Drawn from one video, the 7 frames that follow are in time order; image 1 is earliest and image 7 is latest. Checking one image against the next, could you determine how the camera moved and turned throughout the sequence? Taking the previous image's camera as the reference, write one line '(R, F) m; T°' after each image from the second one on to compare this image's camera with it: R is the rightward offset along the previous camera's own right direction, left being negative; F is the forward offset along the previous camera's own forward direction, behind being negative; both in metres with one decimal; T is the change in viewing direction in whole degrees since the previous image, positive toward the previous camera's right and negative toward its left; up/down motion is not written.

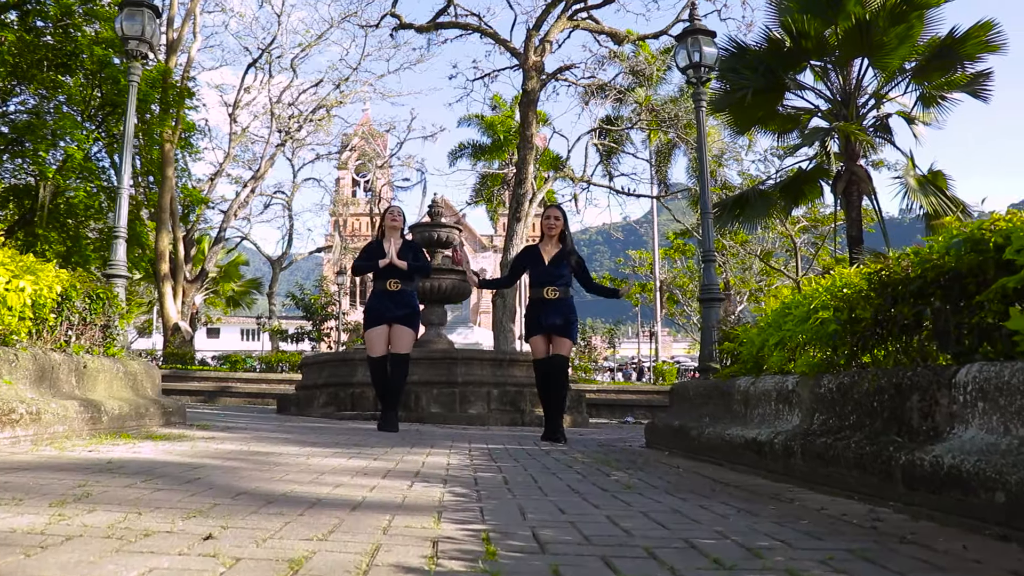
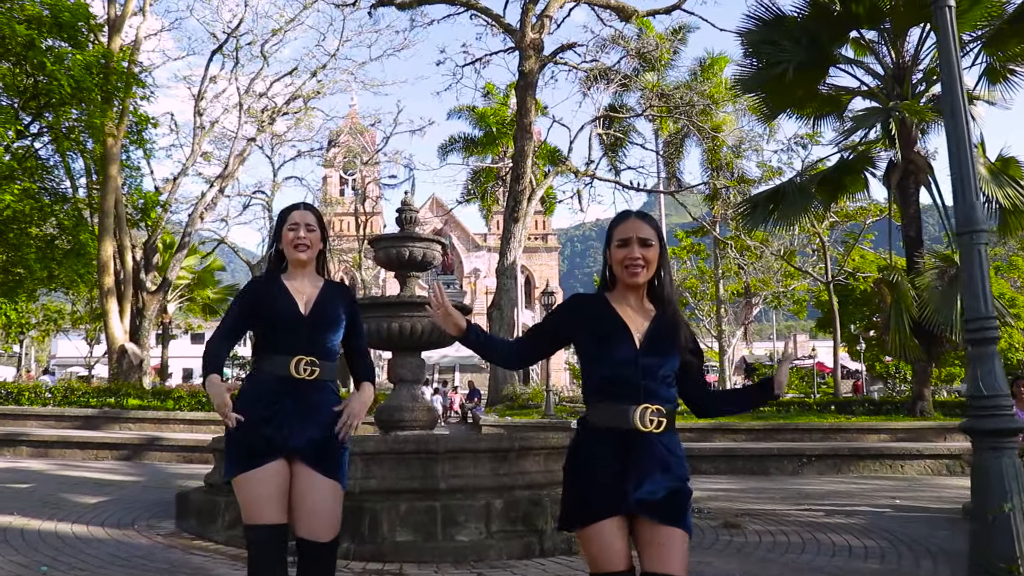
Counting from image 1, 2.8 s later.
(-0.1, +2.8) m; 0°
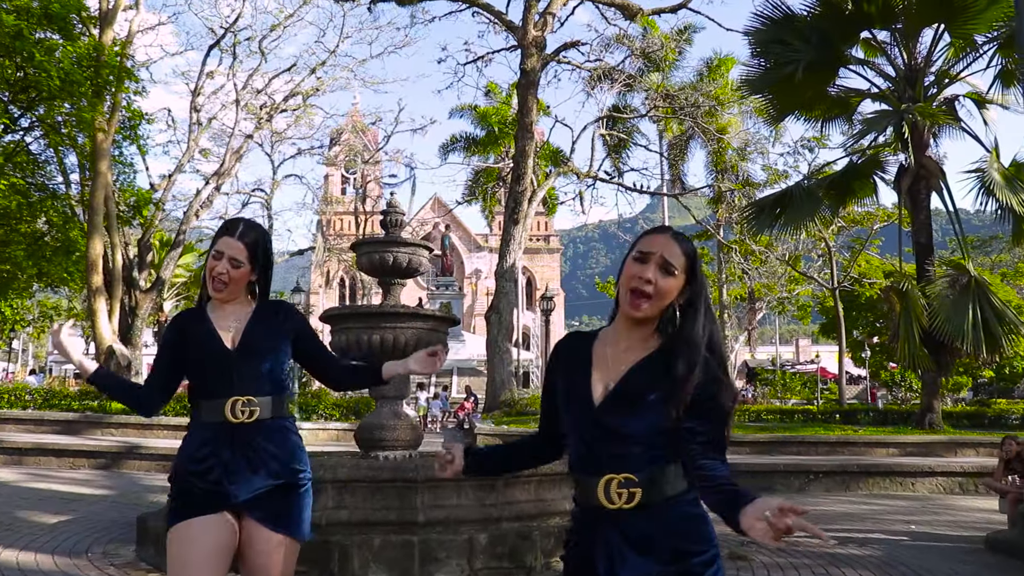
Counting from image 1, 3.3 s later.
(+0.1, +0.5) m; 0°
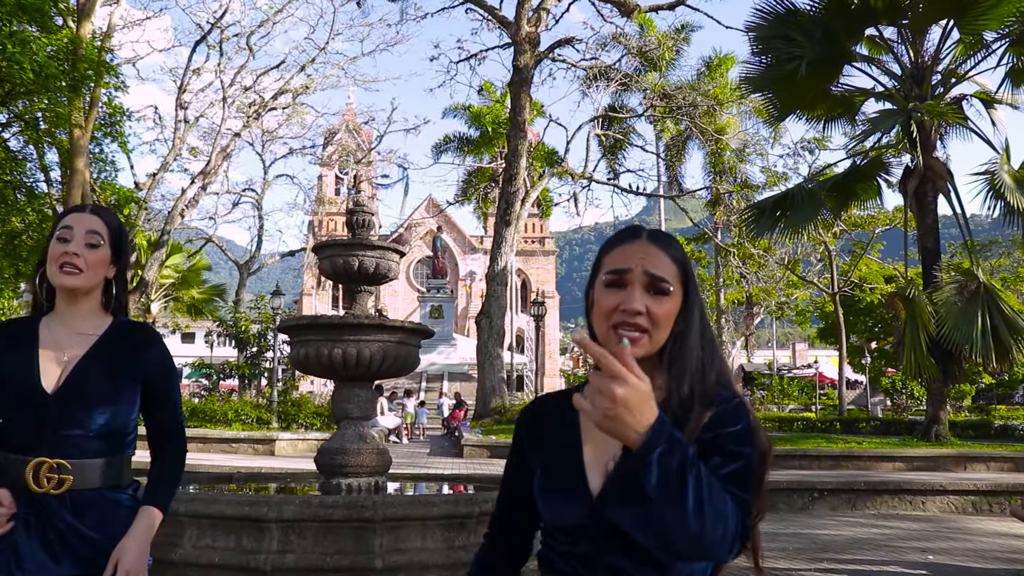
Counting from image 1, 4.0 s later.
(+0.1, +0.6) m; 0°
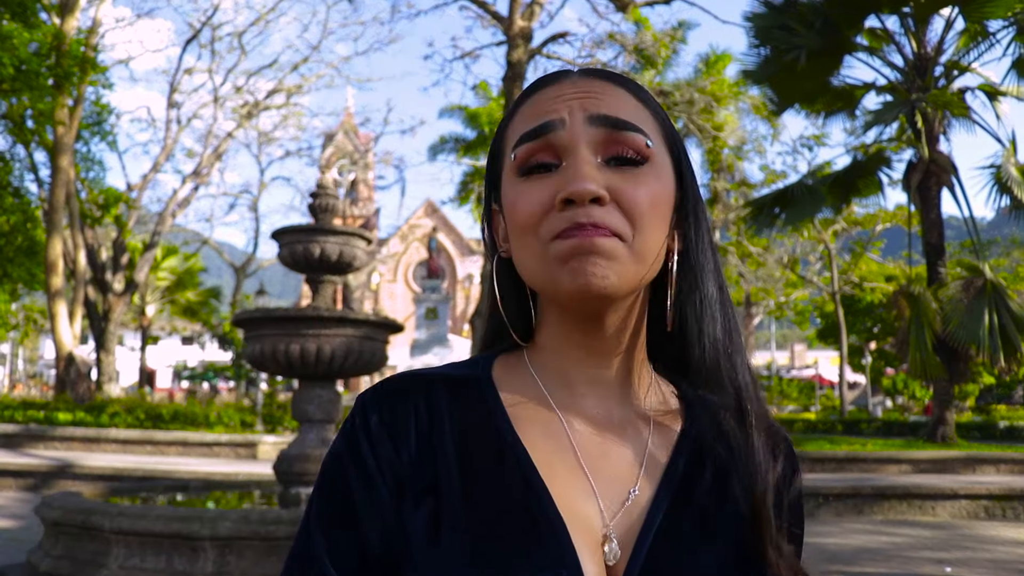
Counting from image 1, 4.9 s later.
(+0.1, +0.4) m; 0°
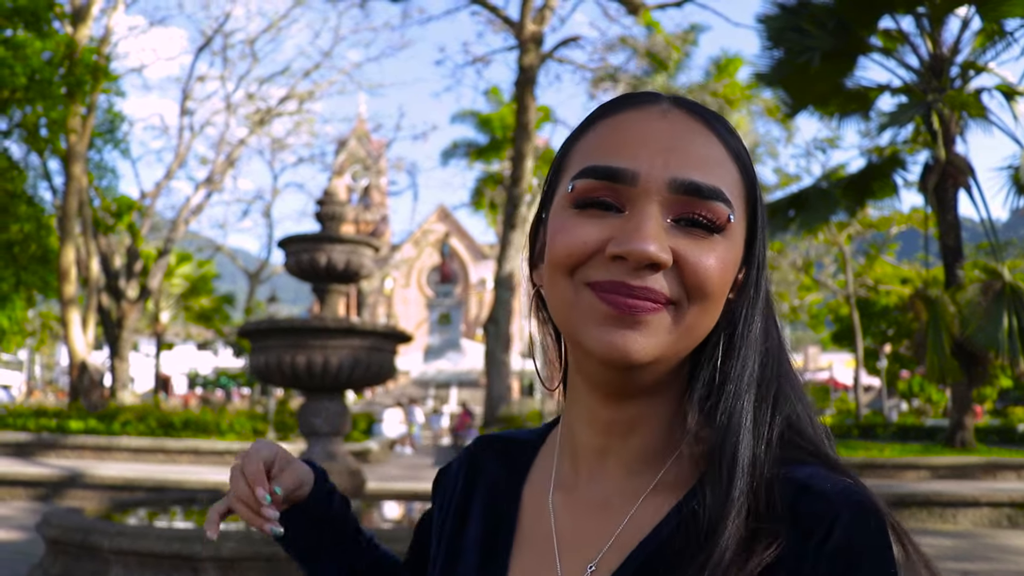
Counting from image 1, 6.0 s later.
(0.0, +0.1) m; -1°
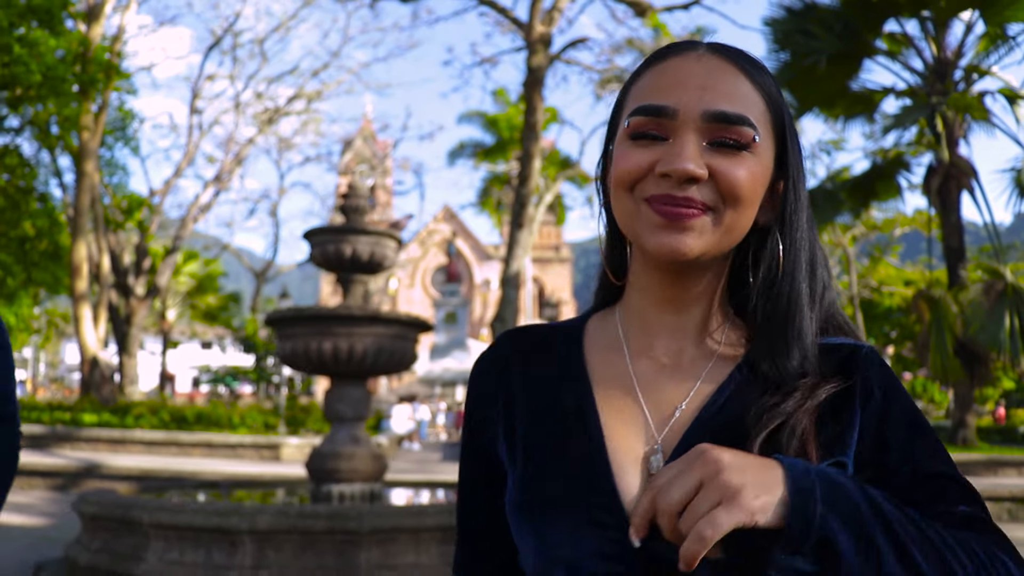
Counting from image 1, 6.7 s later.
(-0.1, -0.2) m; 0°
